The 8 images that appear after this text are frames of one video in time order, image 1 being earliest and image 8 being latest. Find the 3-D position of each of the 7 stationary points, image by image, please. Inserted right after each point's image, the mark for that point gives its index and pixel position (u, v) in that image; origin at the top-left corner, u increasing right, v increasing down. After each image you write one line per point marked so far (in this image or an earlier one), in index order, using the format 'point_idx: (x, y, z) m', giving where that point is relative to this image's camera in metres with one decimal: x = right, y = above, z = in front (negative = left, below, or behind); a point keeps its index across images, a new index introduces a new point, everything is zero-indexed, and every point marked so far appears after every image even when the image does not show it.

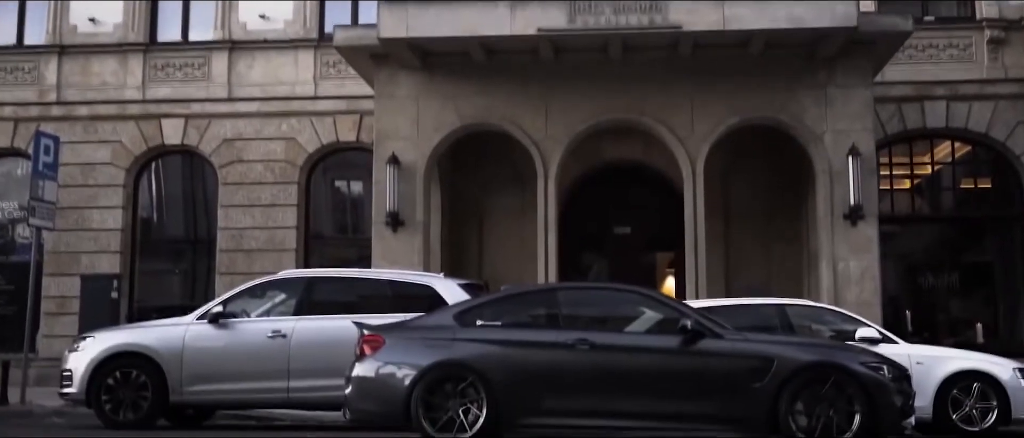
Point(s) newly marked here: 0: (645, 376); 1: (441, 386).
0: (+1.1, -1.3, +9.0) m
1: (-0.6, -1.4, +9.3) m
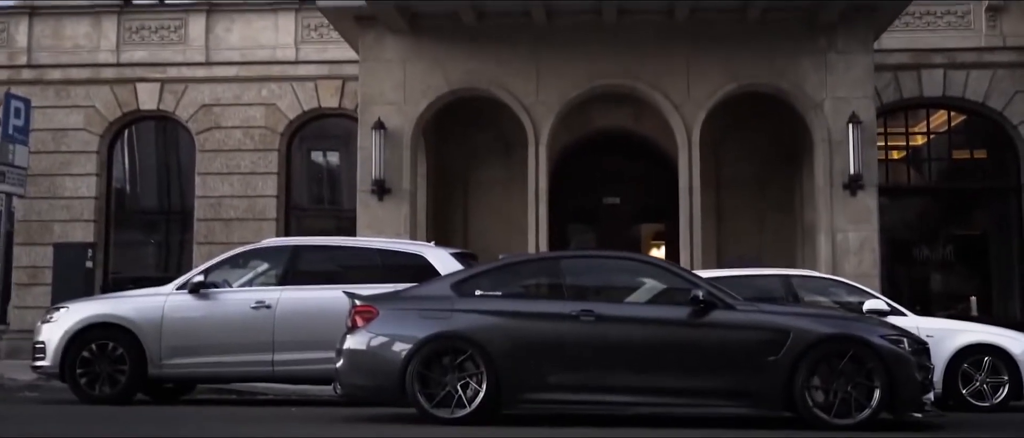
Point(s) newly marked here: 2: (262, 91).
0: (+1.1, -1.0, +8.6) m
1: (-0.6, -1.1, +8.8) m
2: (-4.4, +2.2, +19.7) m
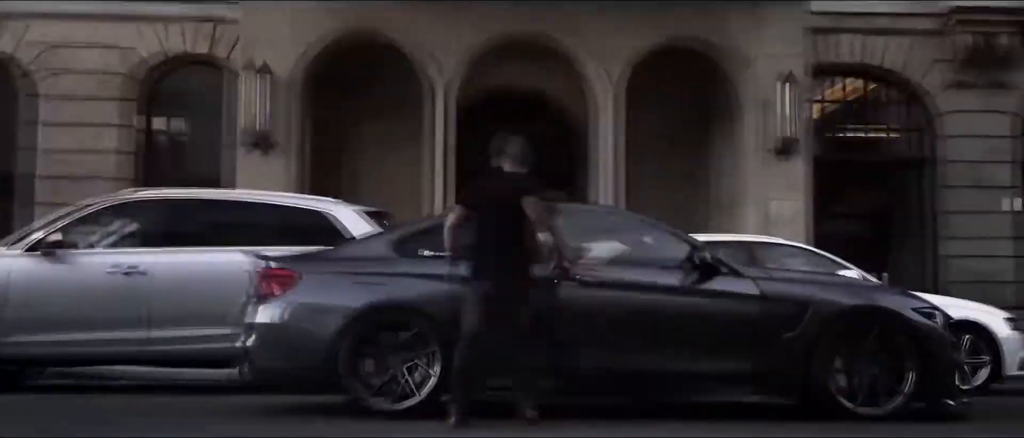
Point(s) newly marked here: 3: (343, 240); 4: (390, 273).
0: (+0.9, -0.7, +7.0) m
1: (-0.8, -0.7, +7.1) m
2: (-6.0, +2.9, +17.2) m
3: (-1.3, -0.2, +9.1) m
4: (-0.8, -0.4, +7.1) m
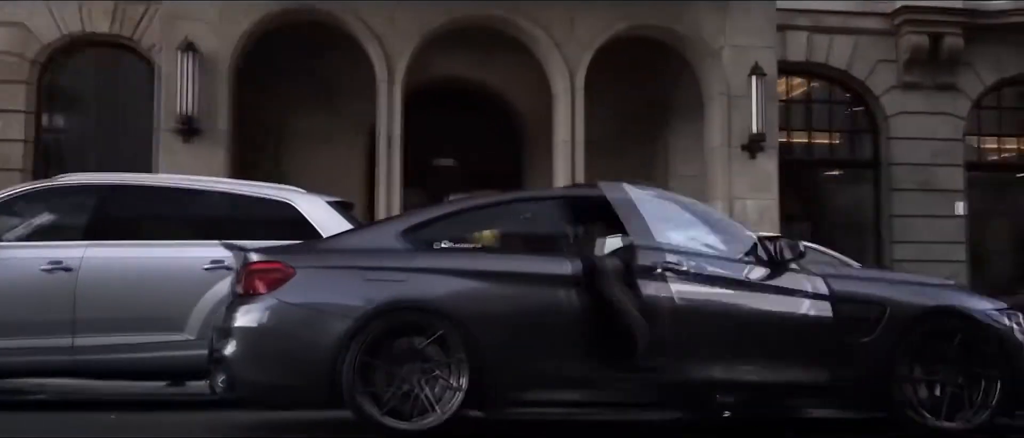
0: (+1.1, -0.6, +6.1) m
1: (-0.6, -0.6, +5.9) m
2: (-6.9, +2.9, +15.5) m
3: (-1.4, -0.1, +7.9) m
4: (-0.6, -0.3, +6.0) m
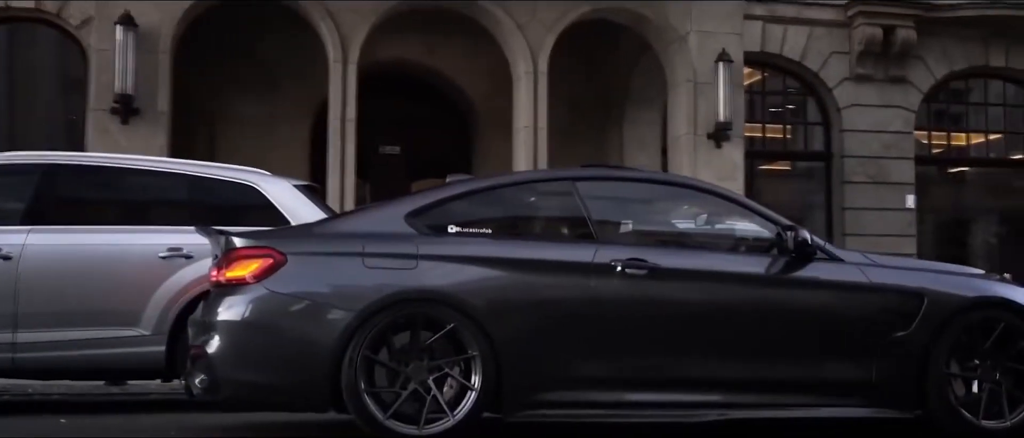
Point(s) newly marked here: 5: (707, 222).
0: (+1.1, -0.5, +5.6) m
1: (-0.5, -0.6, +5.3) m
2: (-7.5, +3.1, +14.3) m
3: (-1.4, 0.0, +7.2) m
4: (-0.5, -0.2, +5.3) m
5: (+1.0, 0.0, +5.8) m
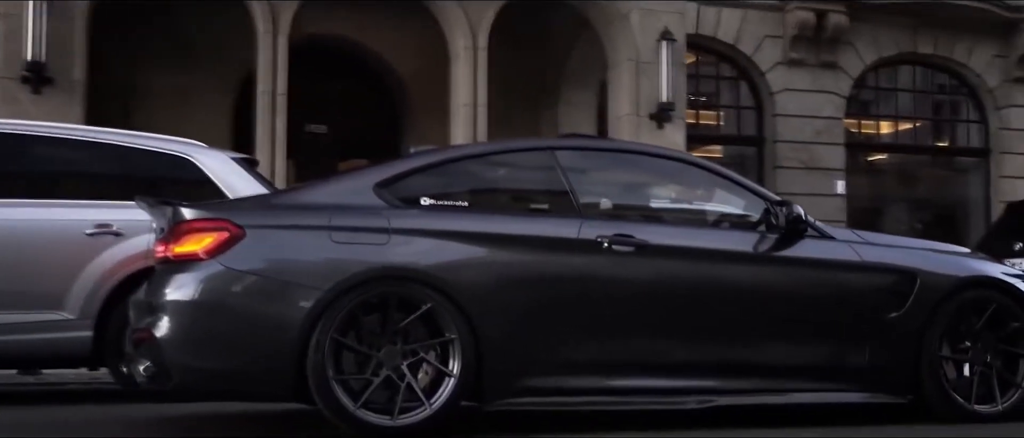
0: (+1.0, -0.4, +5.3) m
1: (-0.6, -0.4, +4.8) m
2: (-8.3, +3.4, +13.2) m
3: (-1.6, +0.2, +6.7) m
4: (-0.6, 0.0, +4.9) m
5: (+0.8, +0.1, +5.4) m
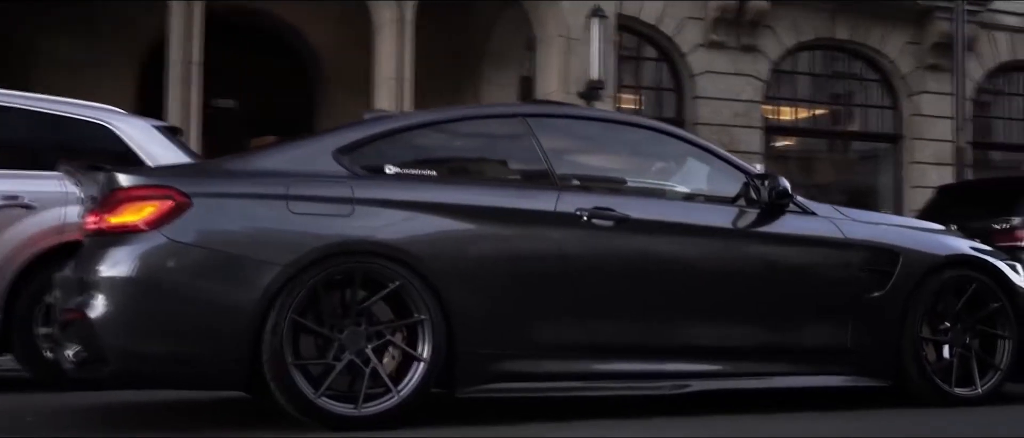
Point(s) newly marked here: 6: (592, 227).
0: (+0.9, -0.3, +5.0) m
1: (-0.7, -0.3, +4.4) m
2: (-9.1, +3.7, +12.0) m
3: (-1.9, +0.3, +6.1) m
4: (-0.7, +0.1, +4.4) m
5: (+0.7, +0.2, +5.1) m
6: (+0.3, 0.0, +4.8) m
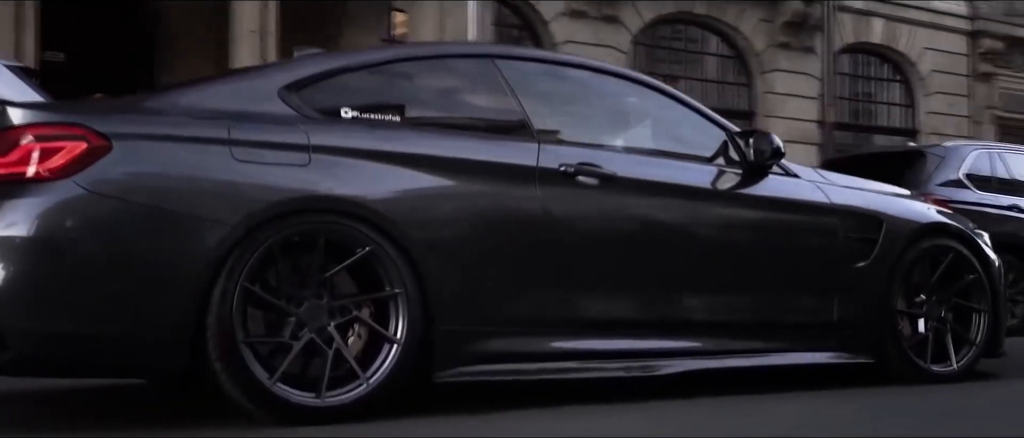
0: (+0.7, -0.1, +4.4) m
1: (-0.7, -0.1, +3.6) m
2: (-10.2, +4.1, +9.6) m
3: (-2.2, +0.5, +5.1) m
4: (-0.7, +0.2, +3.7) m
5: (+0.5, +0.4, +4.5) m
6: (+0.2, +0.1, +4.2) m
